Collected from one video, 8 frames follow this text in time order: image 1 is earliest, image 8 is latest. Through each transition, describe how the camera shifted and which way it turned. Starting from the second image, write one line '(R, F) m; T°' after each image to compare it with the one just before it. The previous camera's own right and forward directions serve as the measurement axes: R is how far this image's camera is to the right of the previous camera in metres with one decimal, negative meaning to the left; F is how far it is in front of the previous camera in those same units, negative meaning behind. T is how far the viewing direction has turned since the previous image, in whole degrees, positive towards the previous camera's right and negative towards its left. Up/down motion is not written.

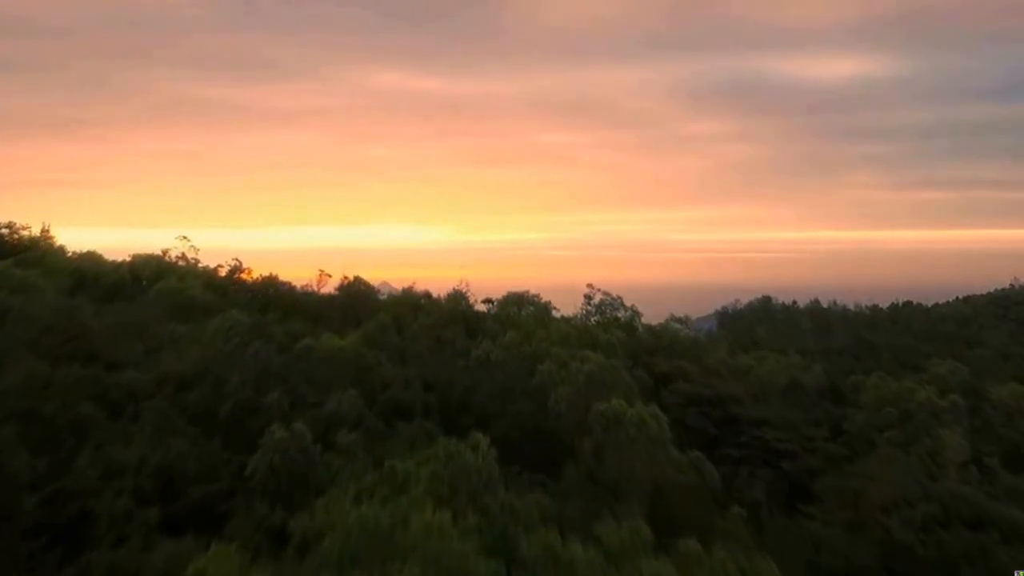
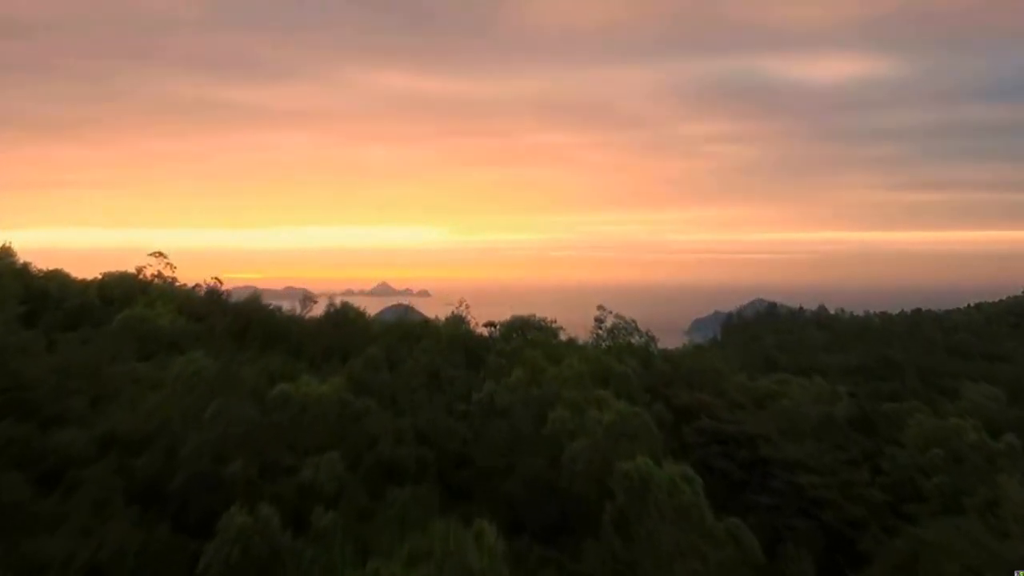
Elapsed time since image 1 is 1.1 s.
(-0.1, +1.3) m; 0°
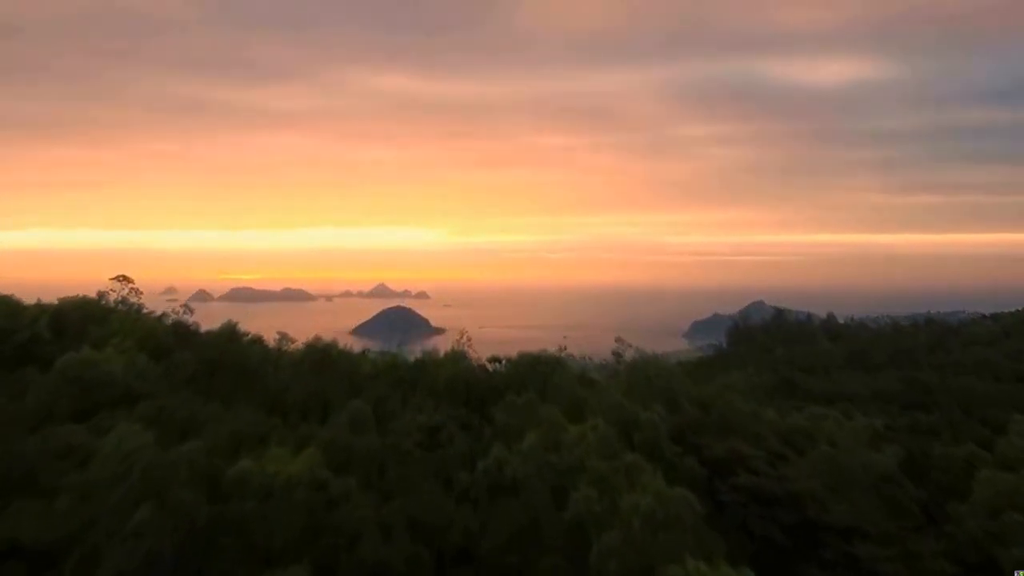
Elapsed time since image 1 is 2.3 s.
(-0.1, +1.6) m; 0°
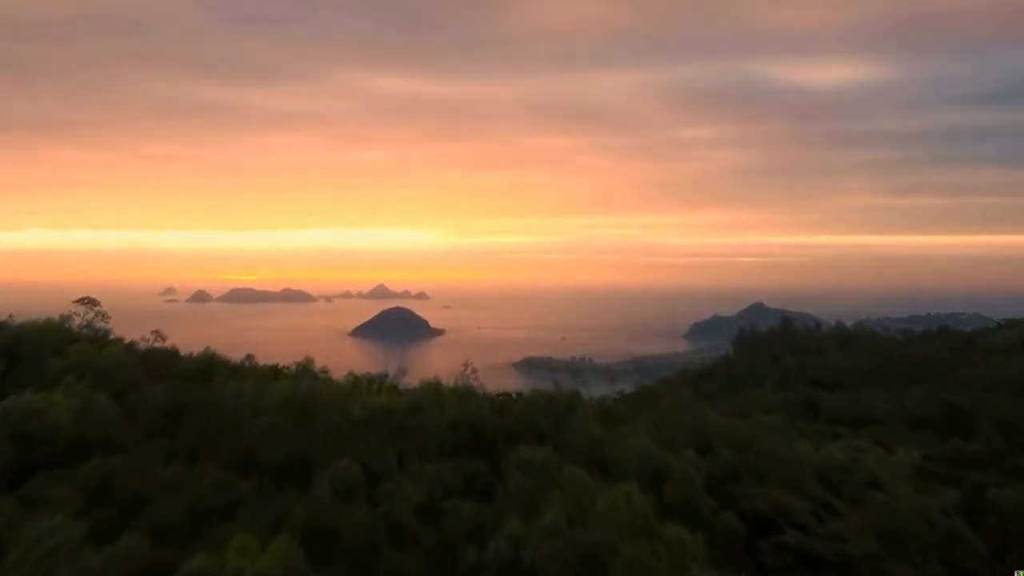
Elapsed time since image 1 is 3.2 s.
(-0.1, +1.4) m; 0°
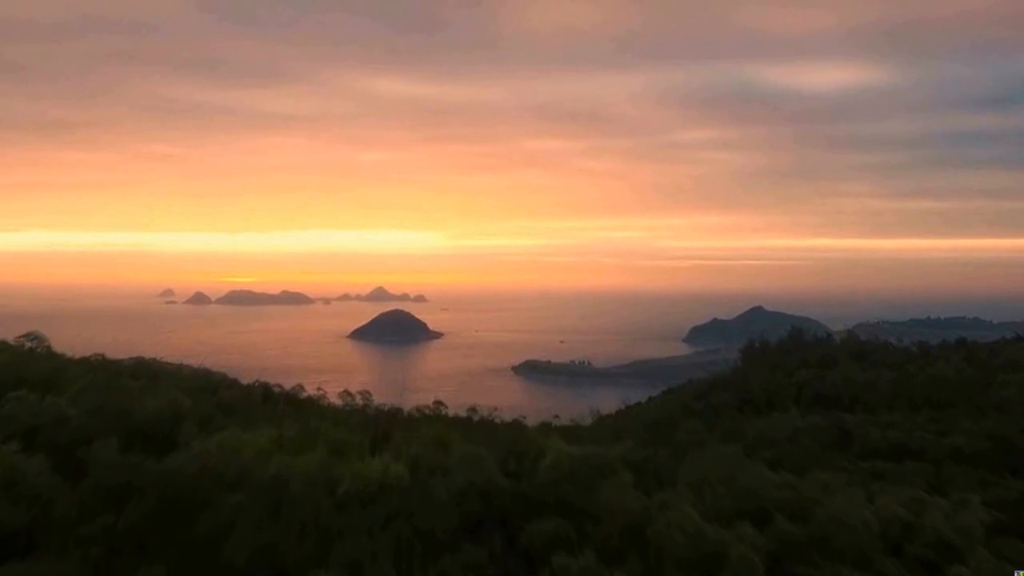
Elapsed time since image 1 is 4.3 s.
(-0.2, +1.7) m; 0°
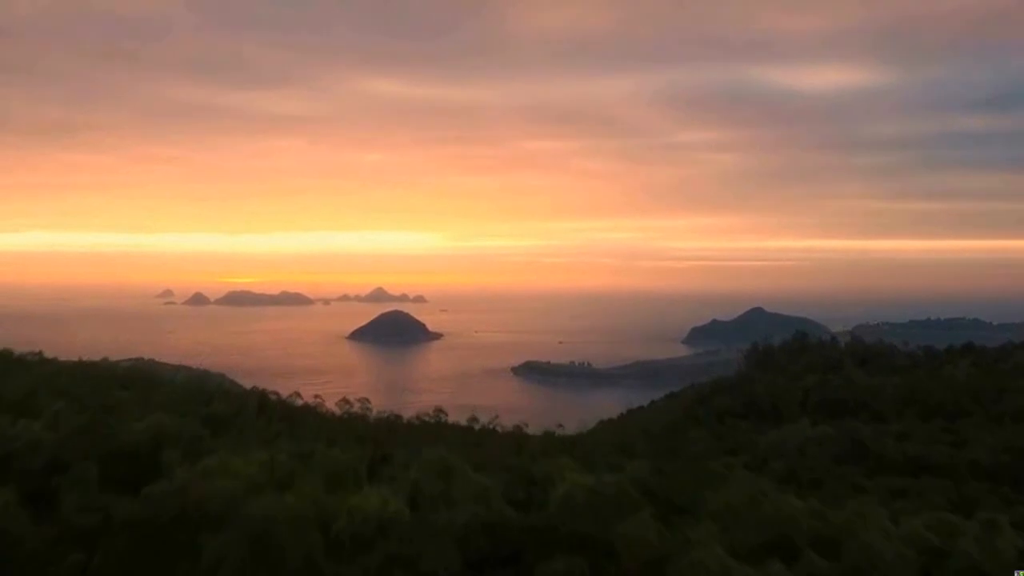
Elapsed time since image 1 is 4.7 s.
(+0.2, -0.6) m; 0°
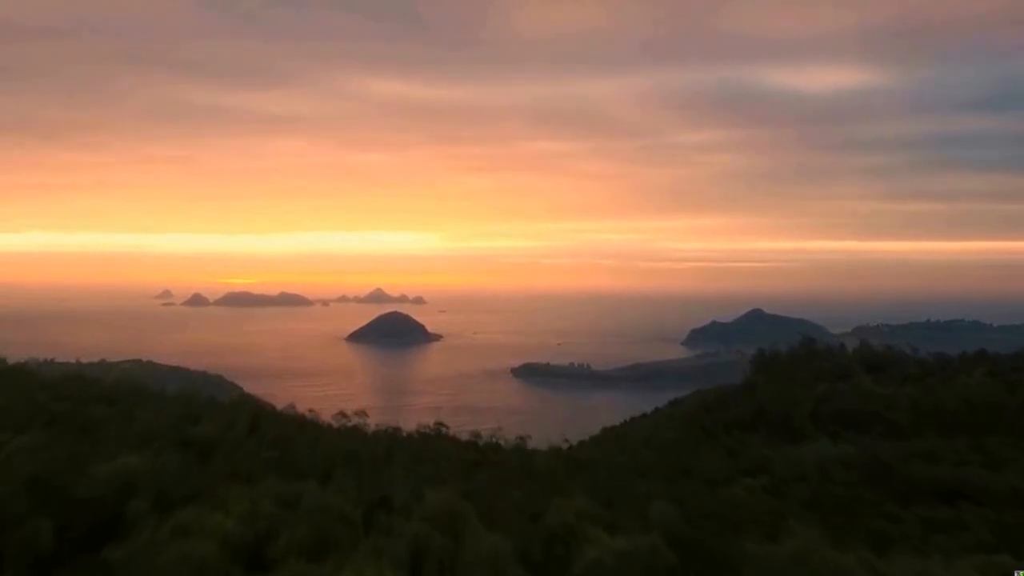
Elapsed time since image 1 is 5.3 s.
(-0.3, +0.3) m; 0°
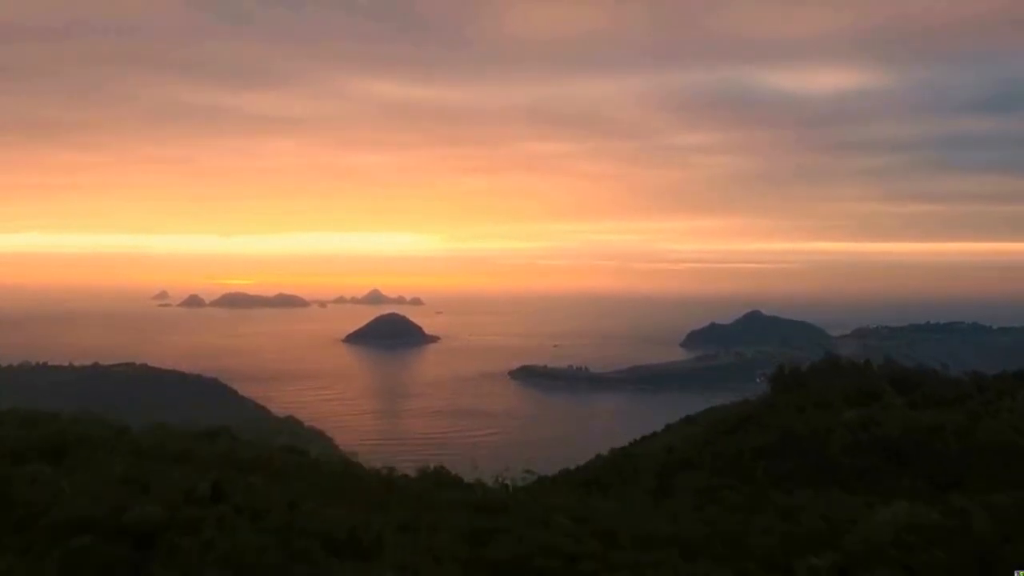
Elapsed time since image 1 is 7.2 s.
(-0.2, +2.4) m; 0°
